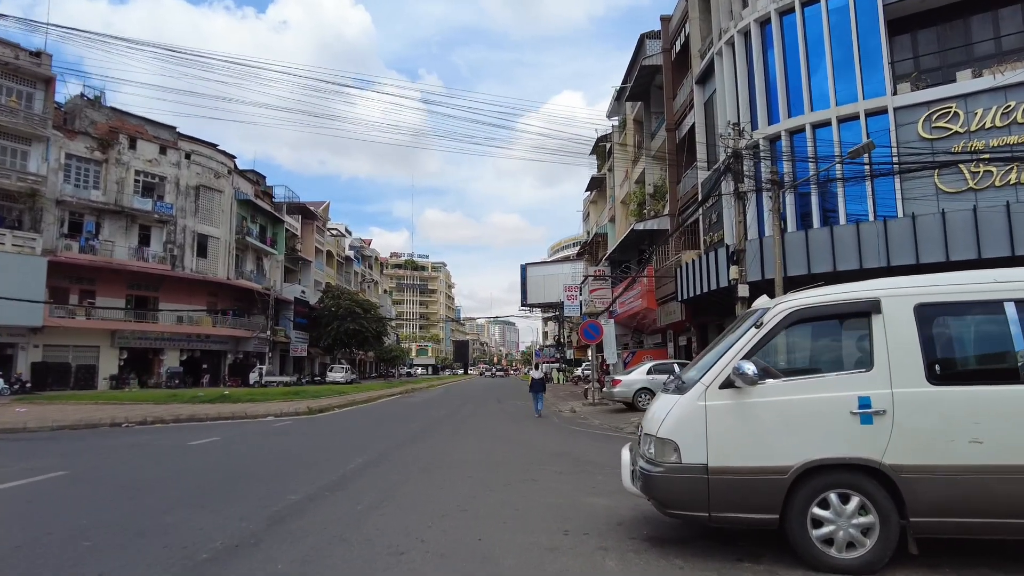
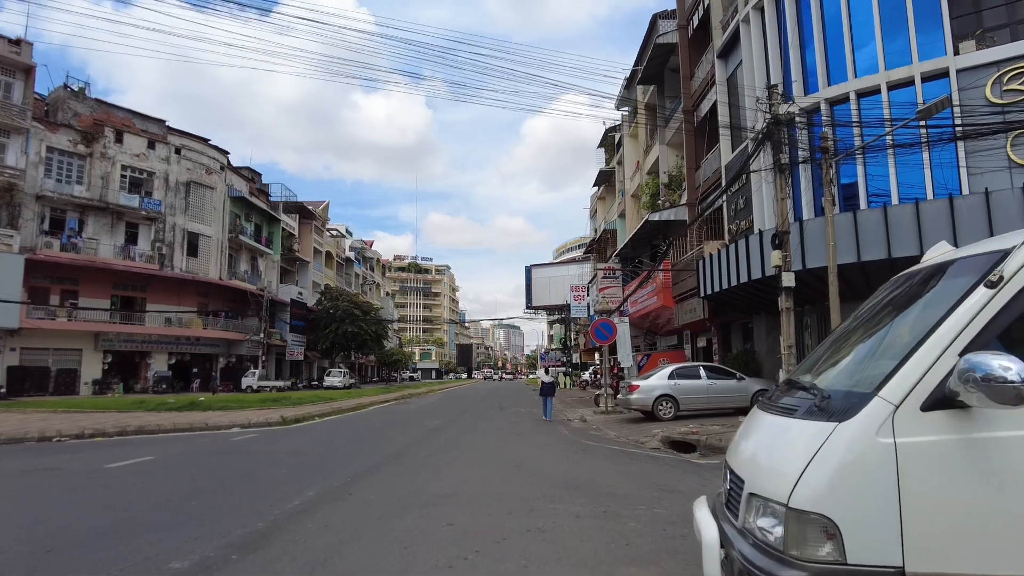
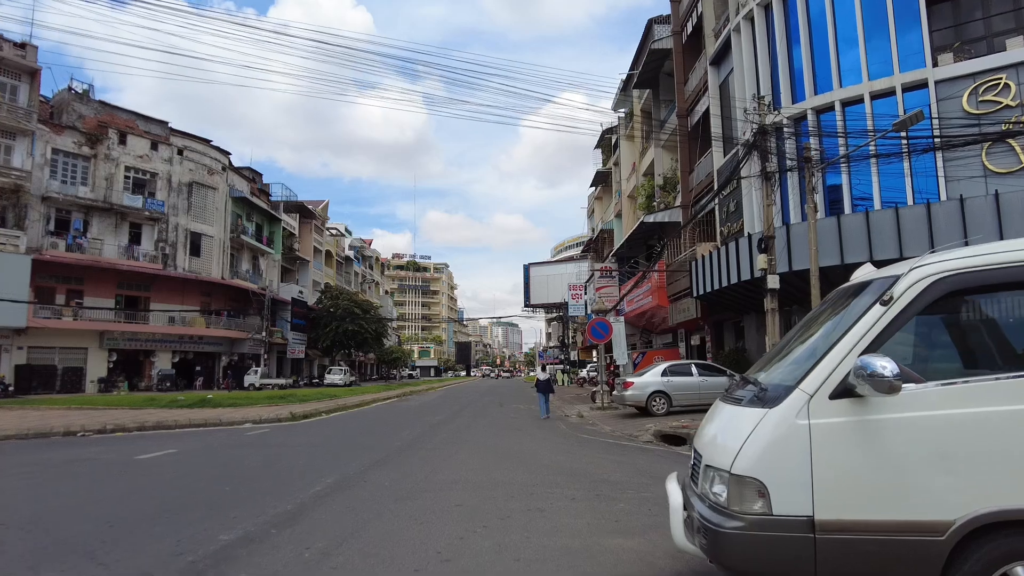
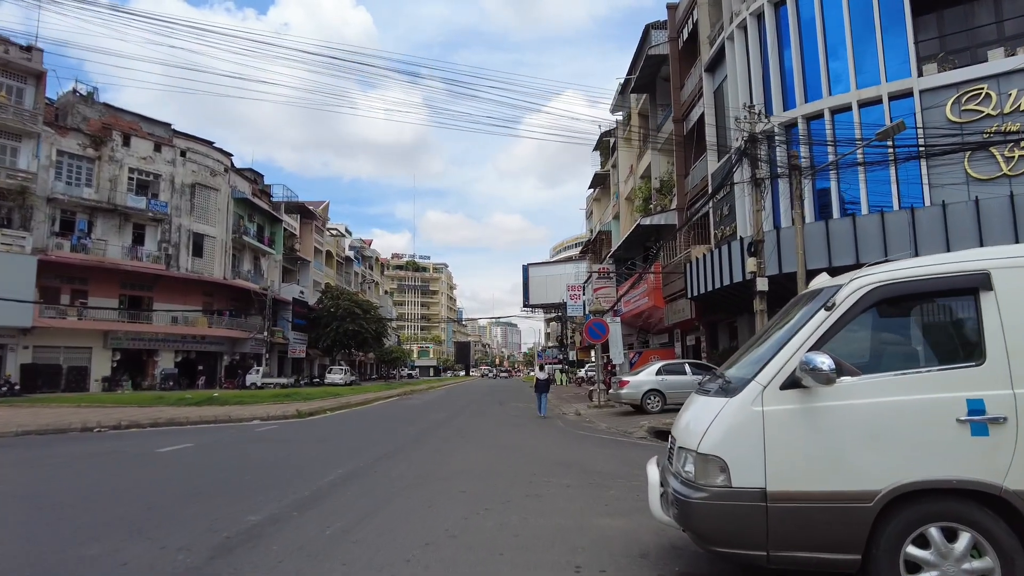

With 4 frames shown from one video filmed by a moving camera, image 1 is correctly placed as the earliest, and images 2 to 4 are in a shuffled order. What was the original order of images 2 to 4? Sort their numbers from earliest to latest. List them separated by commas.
4, 3, 2
